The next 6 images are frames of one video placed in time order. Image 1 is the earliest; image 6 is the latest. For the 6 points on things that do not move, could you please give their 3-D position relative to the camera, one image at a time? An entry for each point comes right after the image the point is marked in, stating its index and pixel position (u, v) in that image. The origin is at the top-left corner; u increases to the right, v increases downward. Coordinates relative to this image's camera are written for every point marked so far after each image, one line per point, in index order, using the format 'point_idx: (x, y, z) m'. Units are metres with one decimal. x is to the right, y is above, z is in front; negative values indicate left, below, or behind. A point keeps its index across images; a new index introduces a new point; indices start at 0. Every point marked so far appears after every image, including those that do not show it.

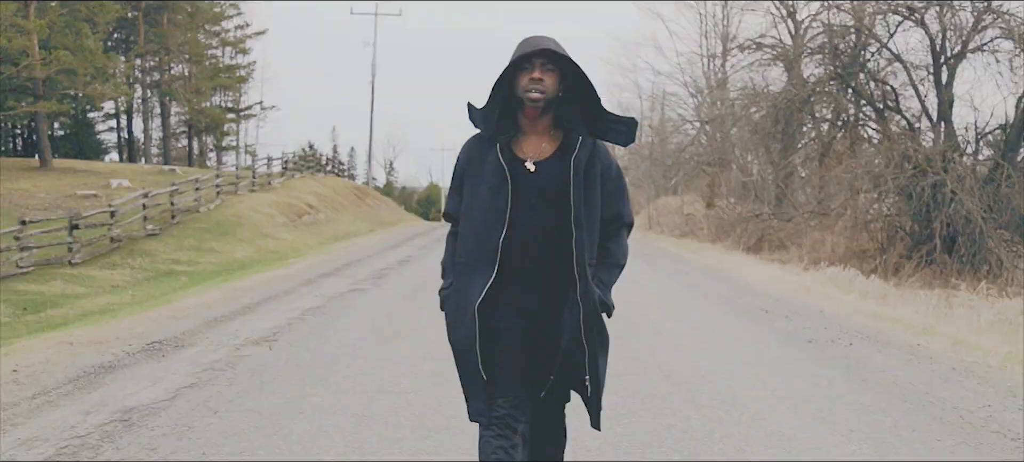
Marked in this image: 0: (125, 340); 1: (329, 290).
0: (-3.9, -1.1, +8.6) m
1: (-2.8, -0.9, +13.0) m
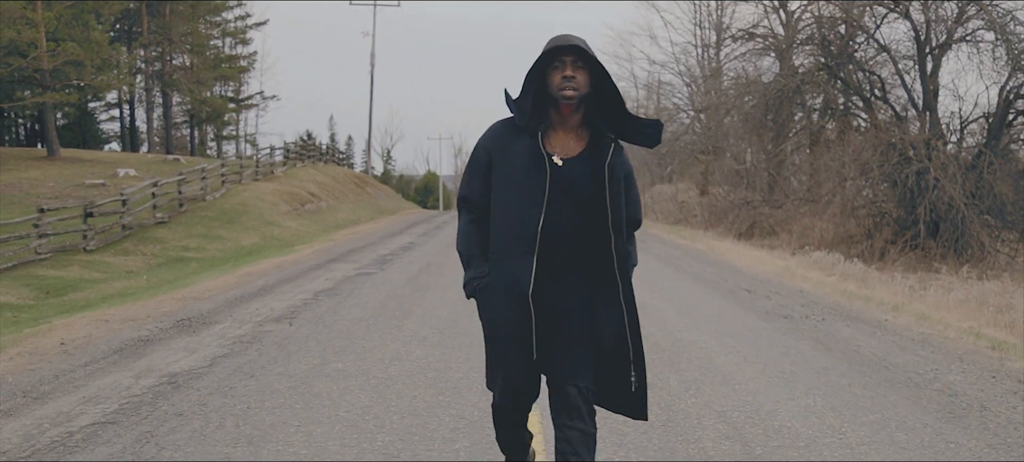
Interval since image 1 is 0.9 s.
0: (-3.9, -1.0, +9.4) m
1: (-2.8, -0.7, +13.8) m
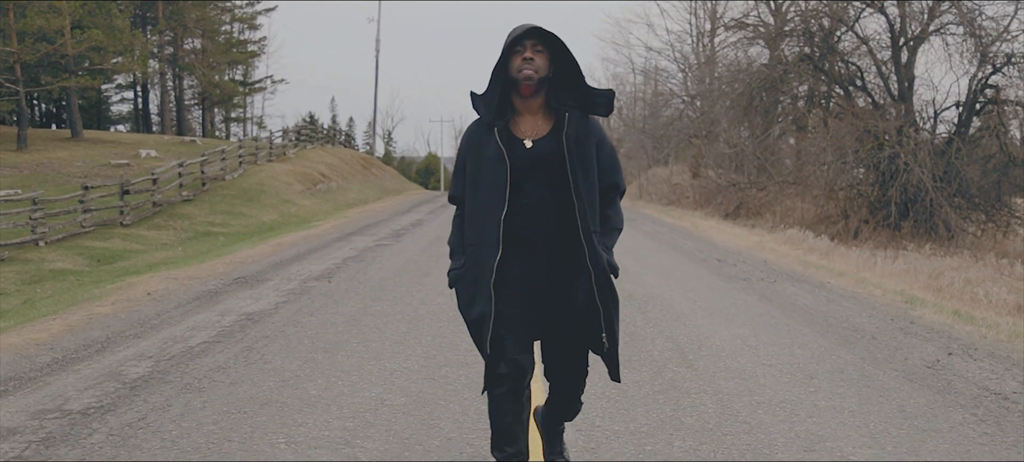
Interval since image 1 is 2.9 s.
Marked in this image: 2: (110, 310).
0: (-3.9, -0.6, +11.2) m
1: (-2.8, -0.3, +15.5) m
2: (-4.1, -0.8, +8.6) m
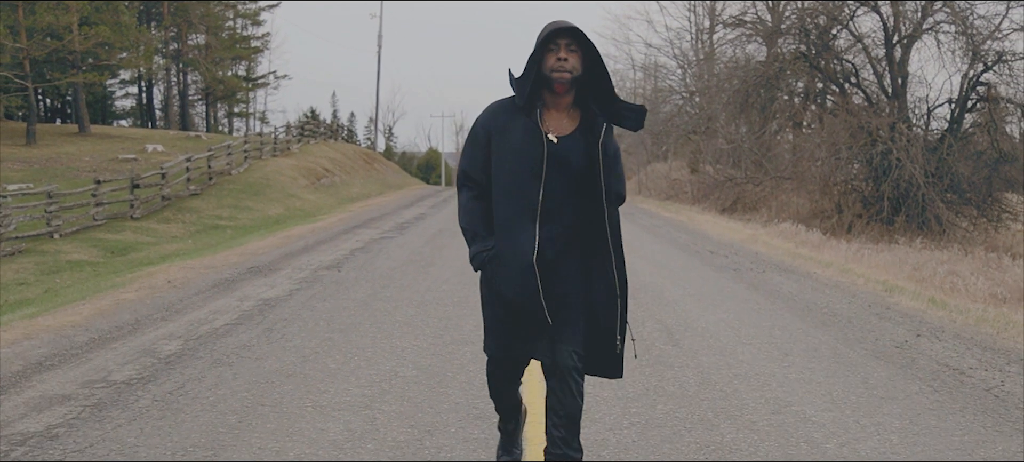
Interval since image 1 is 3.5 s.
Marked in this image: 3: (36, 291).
0: (-3.9, -0.5, +11.7) m
1: (-2.8, -0.1, +16.1) m
2: (-4.1, -0.7, +9.2) m
3: (-7.2, -0.9, +12.8) m
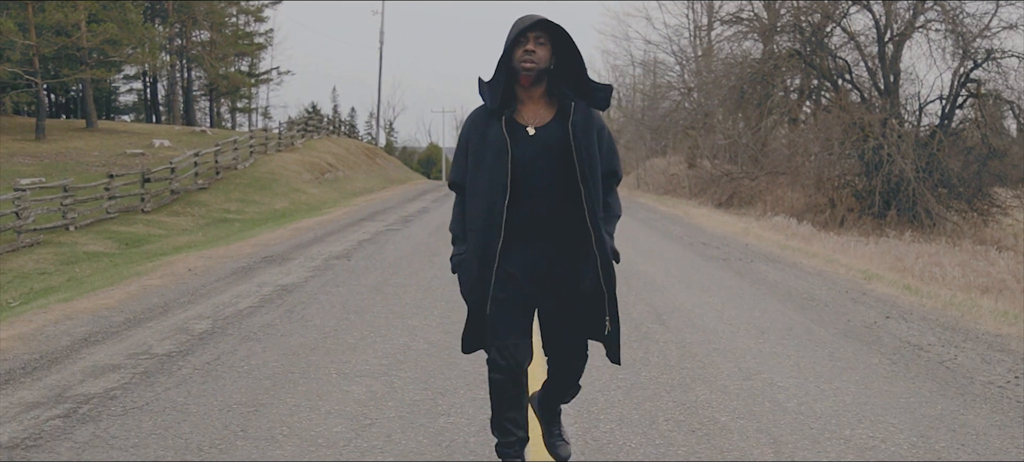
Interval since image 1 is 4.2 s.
0: (-3.9, -0.4, +12.3) m
1: (-2.8, 0.0, +16.7) m
2: (-4.1, -0.6, +9.8) m
3: (-7.2, -0.8, +13.4) m
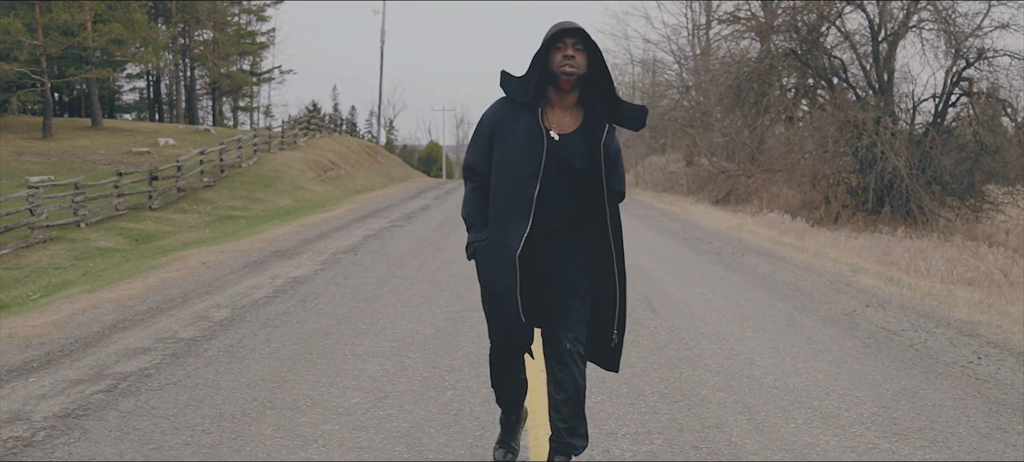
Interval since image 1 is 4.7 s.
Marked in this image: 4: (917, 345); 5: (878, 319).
0: (-3.9, -0.3, +12.8) m
1: (-2.8, +0.1, +17.2) m
2: (-4.1, -0.5, +10.3) m
3: (-7.2, -0.7, +13.9) m
4: (+3.1, -0.9, +6.6) m
5: (+3.3, -0.8, +7.7) m
